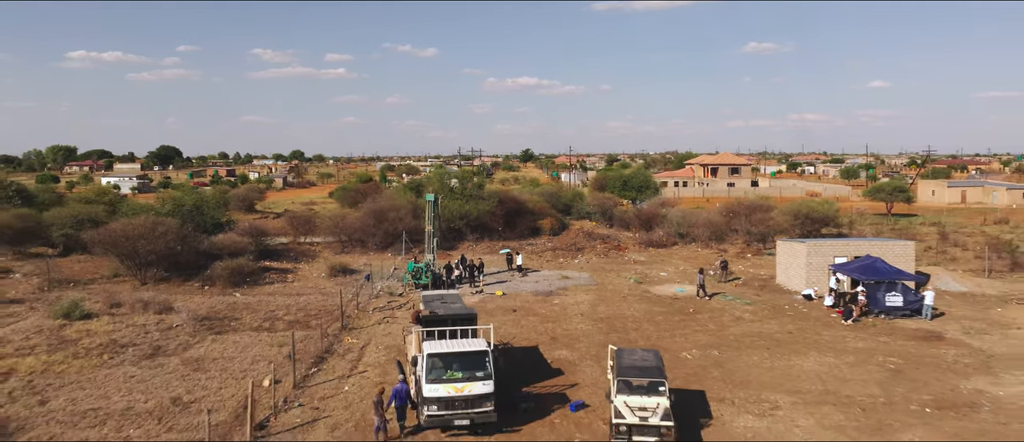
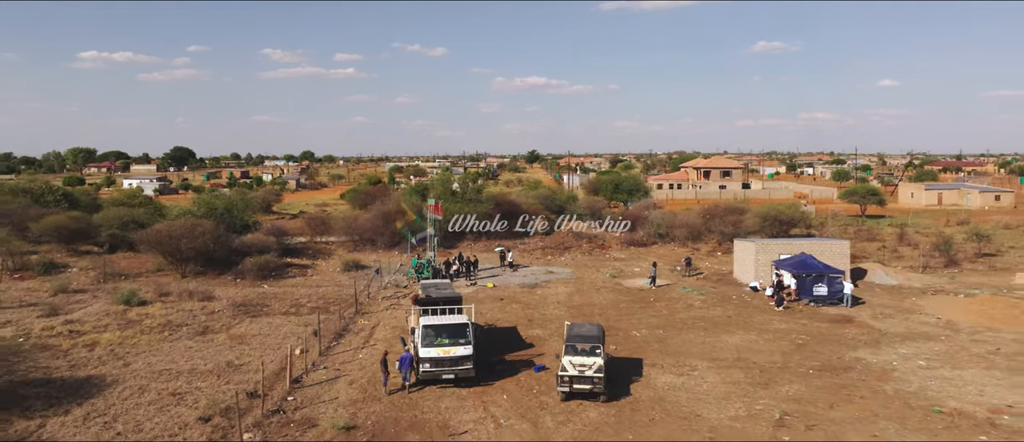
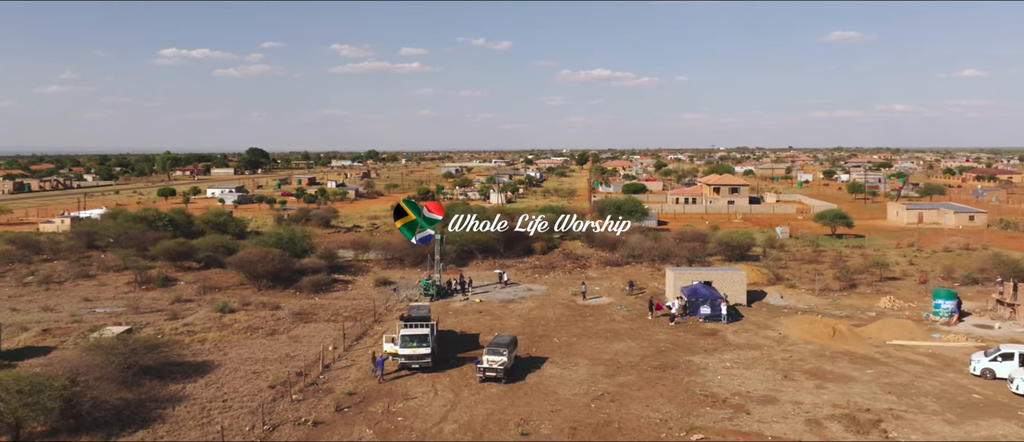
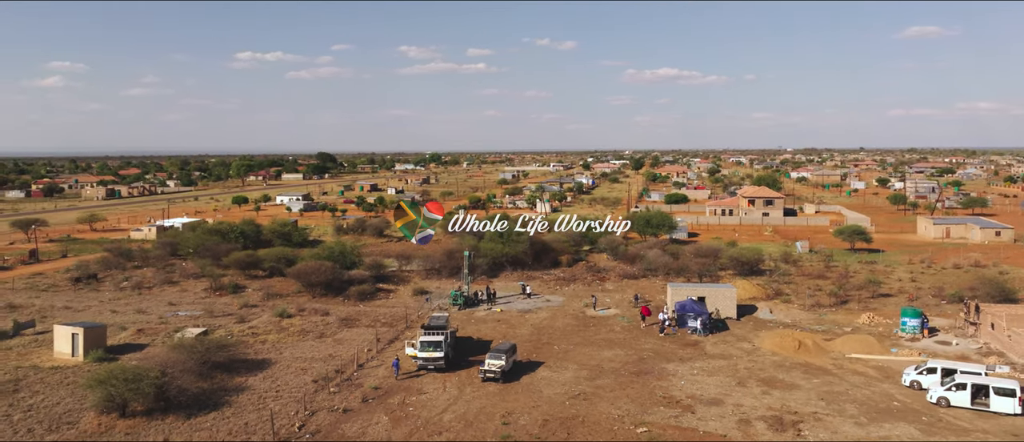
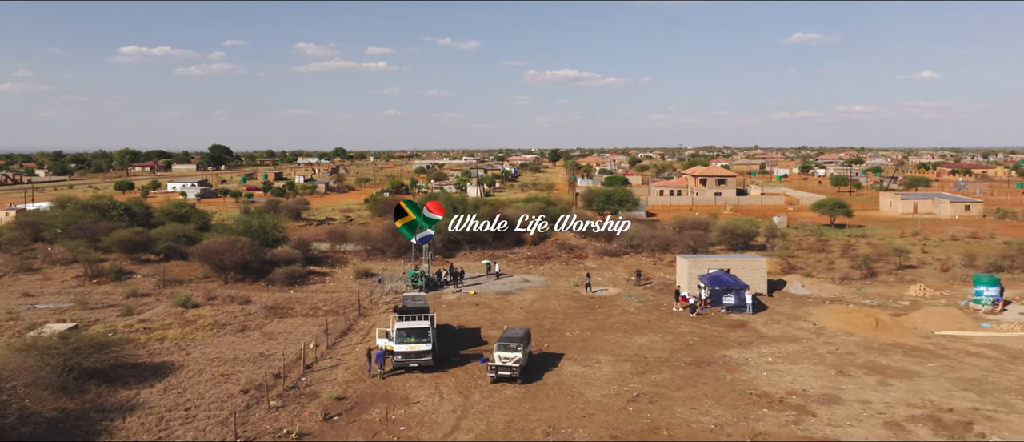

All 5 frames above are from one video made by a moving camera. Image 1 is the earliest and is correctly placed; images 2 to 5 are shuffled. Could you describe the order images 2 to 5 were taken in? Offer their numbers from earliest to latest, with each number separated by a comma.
2, 5, 3, 4
